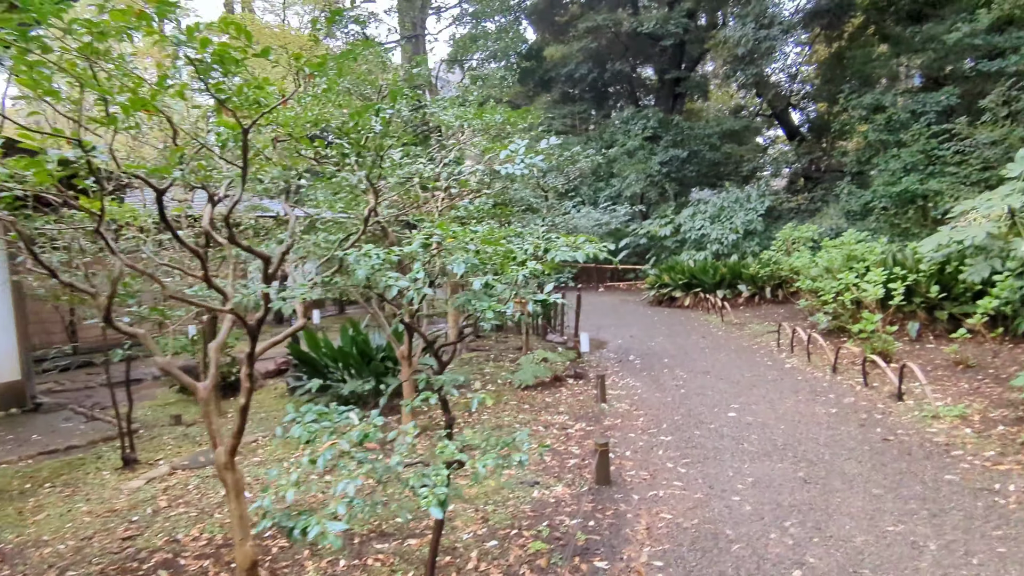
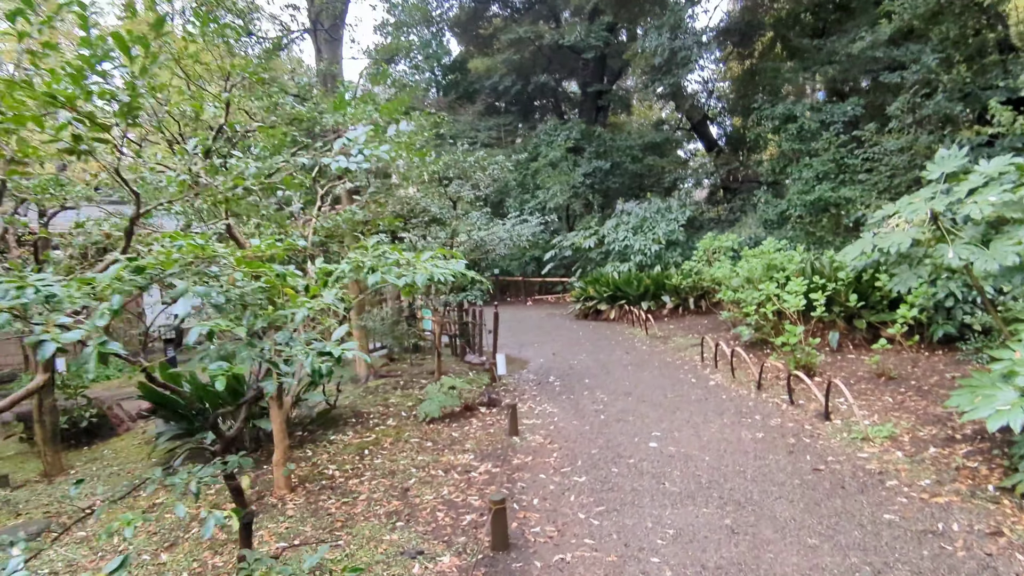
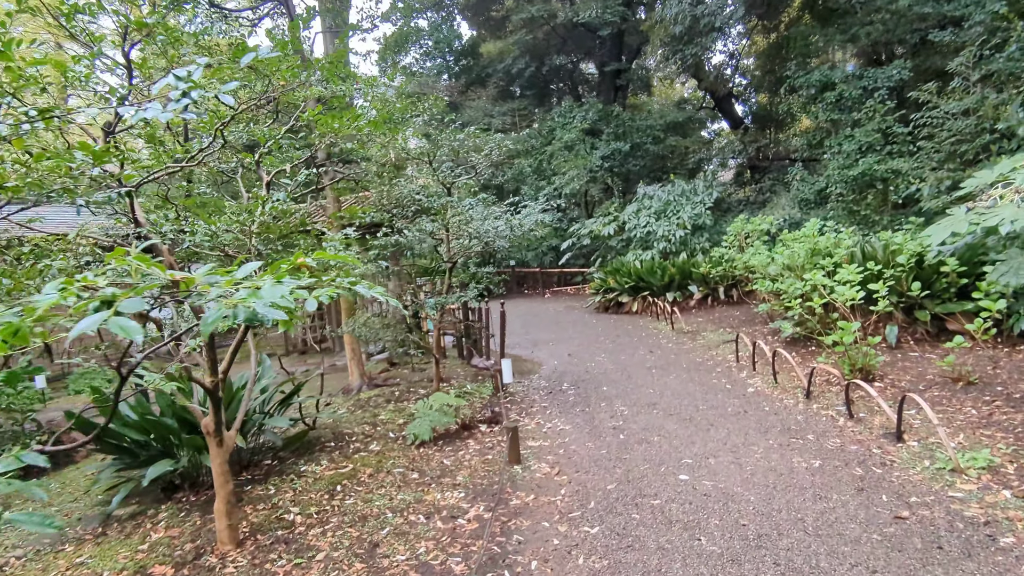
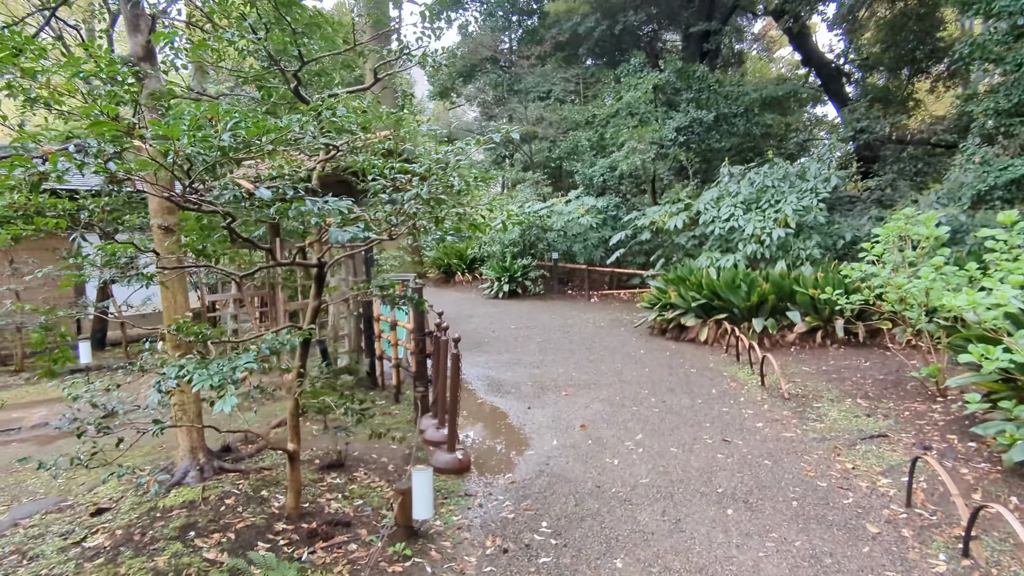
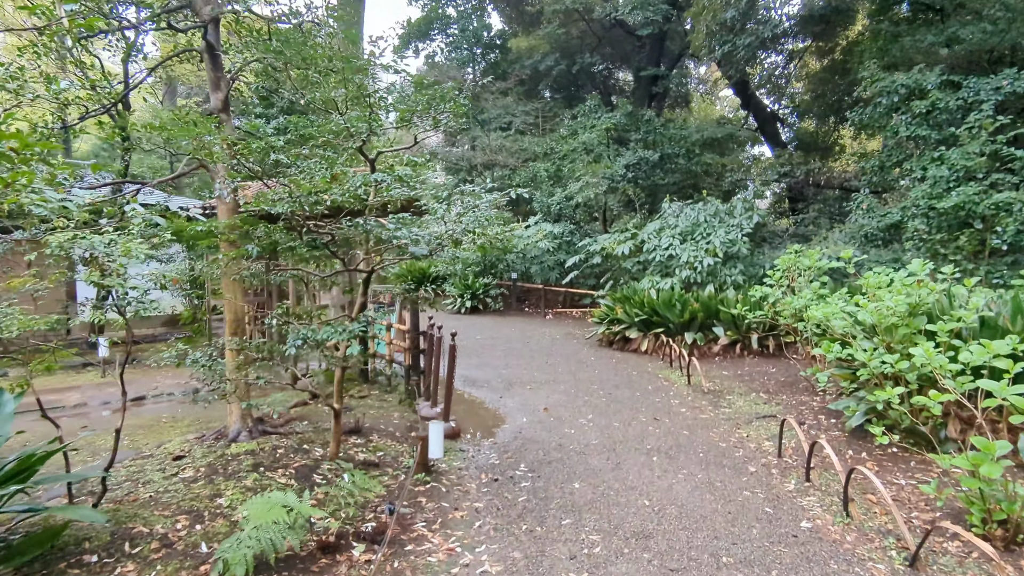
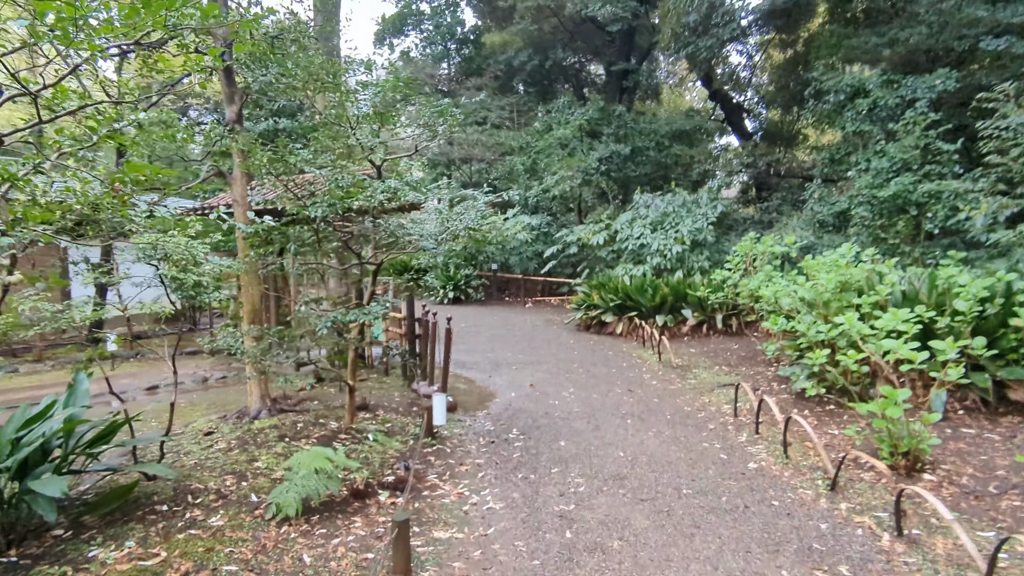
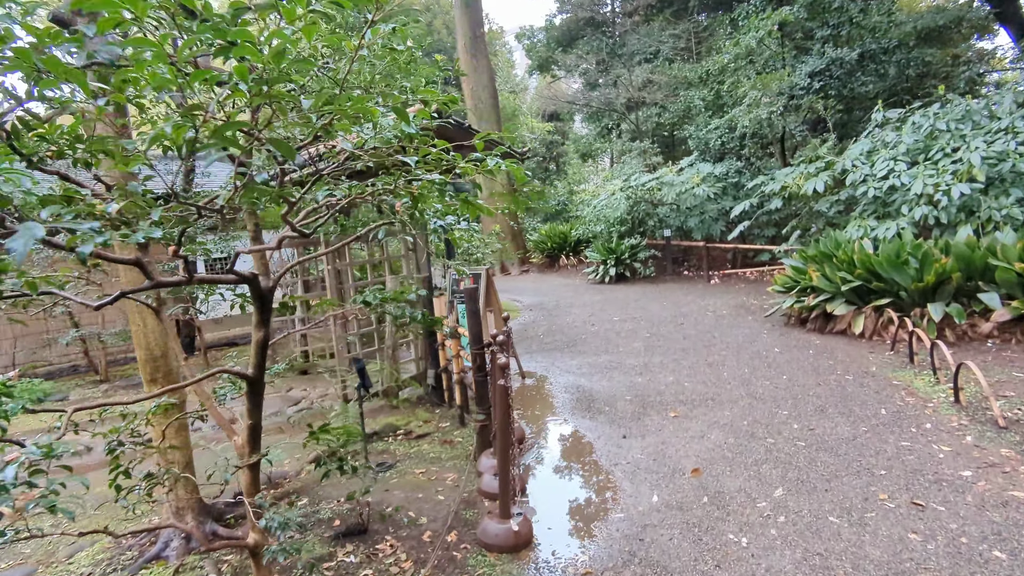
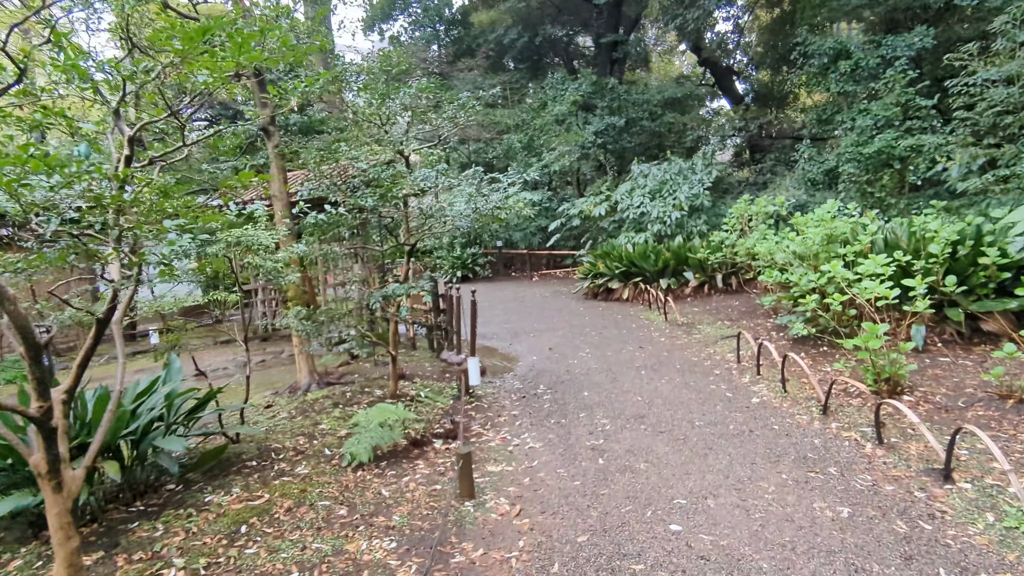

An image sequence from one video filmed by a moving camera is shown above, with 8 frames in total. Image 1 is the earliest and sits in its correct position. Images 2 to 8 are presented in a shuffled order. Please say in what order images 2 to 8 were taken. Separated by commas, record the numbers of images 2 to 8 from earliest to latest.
2, 3, 8, 6, 5, 4, 7
